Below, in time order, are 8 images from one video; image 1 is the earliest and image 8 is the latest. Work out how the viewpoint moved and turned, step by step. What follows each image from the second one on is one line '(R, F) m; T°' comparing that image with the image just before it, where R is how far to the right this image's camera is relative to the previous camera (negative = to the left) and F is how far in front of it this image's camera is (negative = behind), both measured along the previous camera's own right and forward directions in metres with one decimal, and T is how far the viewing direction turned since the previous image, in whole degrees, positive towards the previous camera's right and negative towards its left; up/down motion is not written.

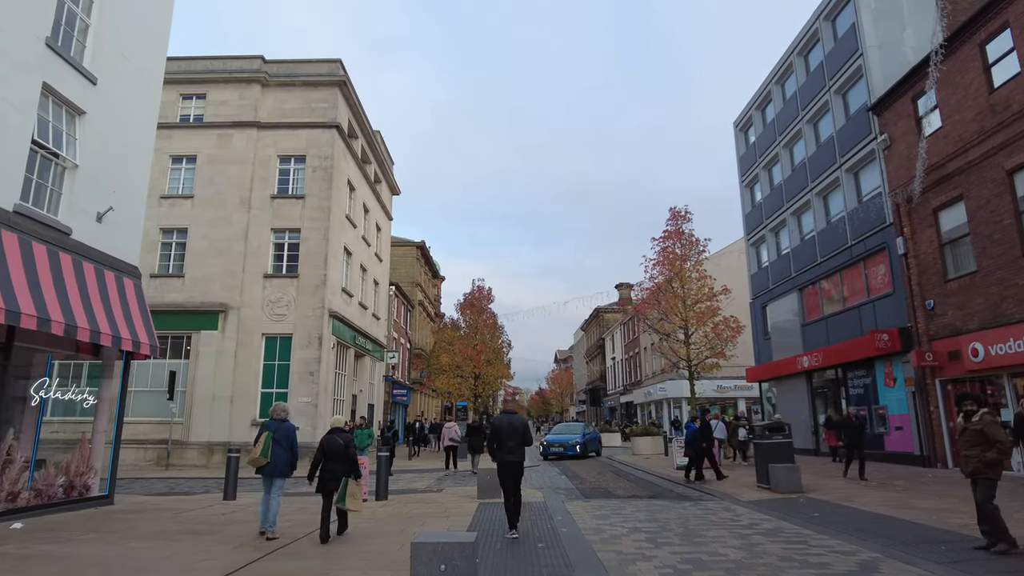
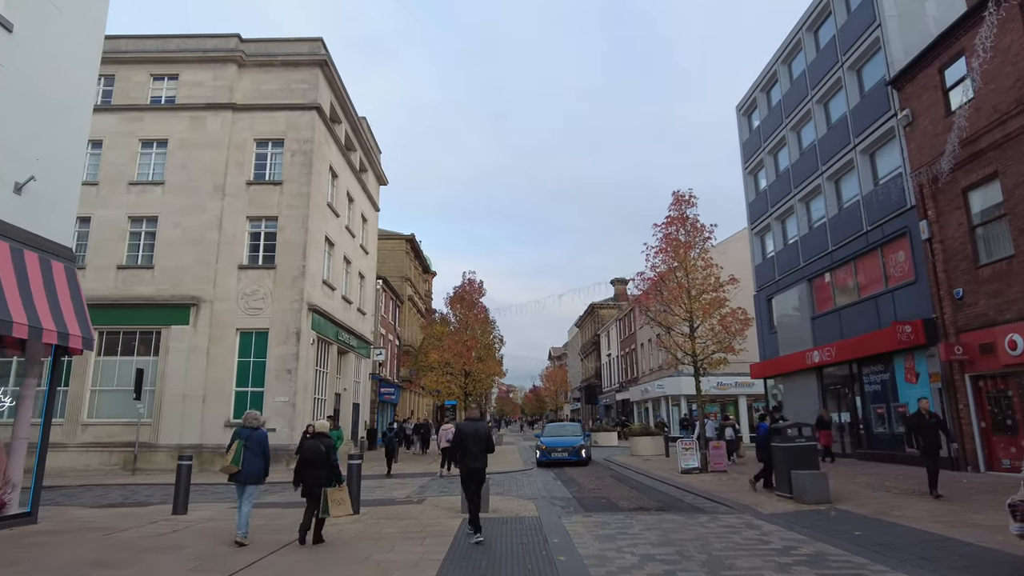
(+0.1, +1.5) m; +1°
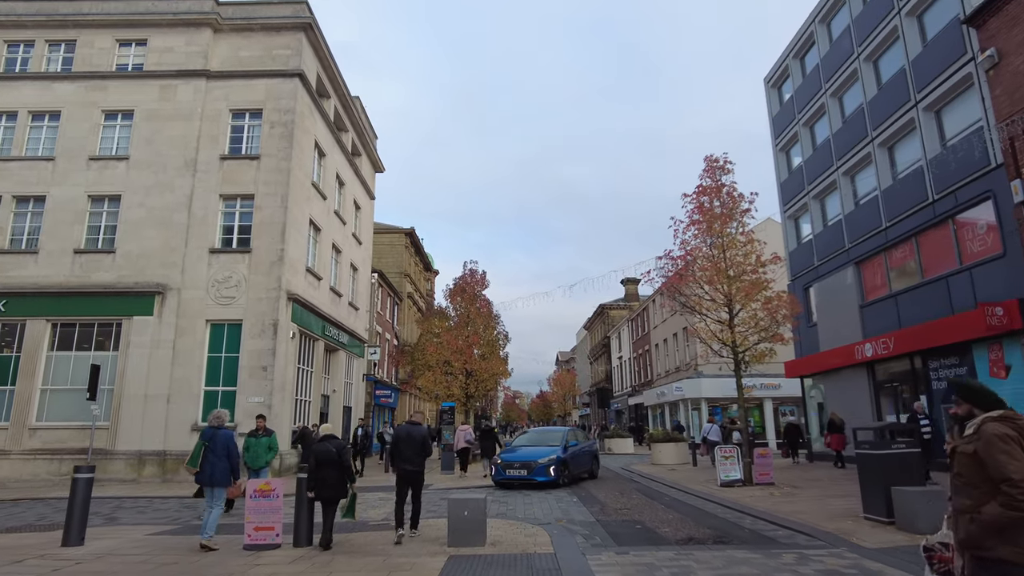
(0.0, +2.7) m; -1°
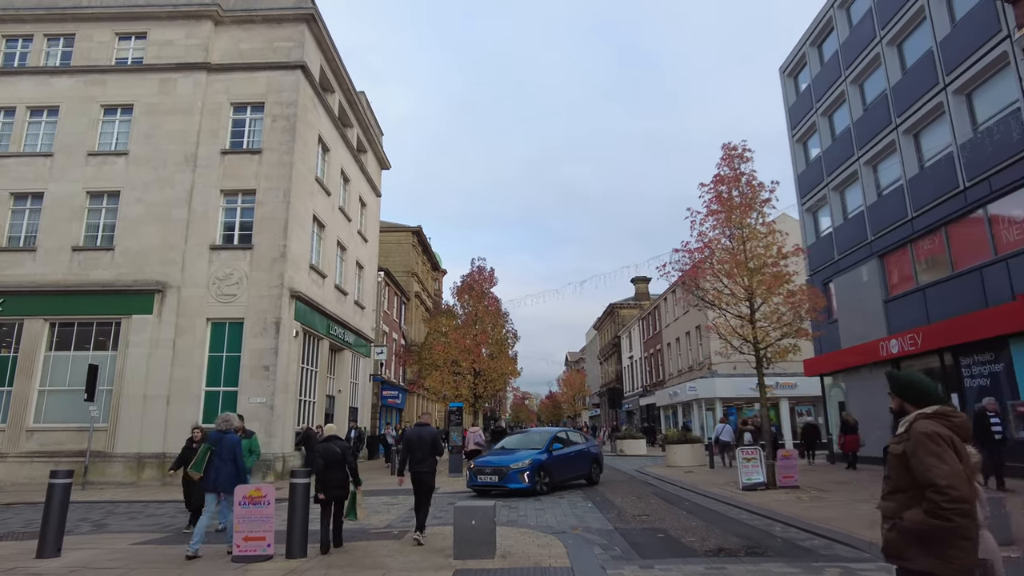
(0.0, +0.7) m; -1°
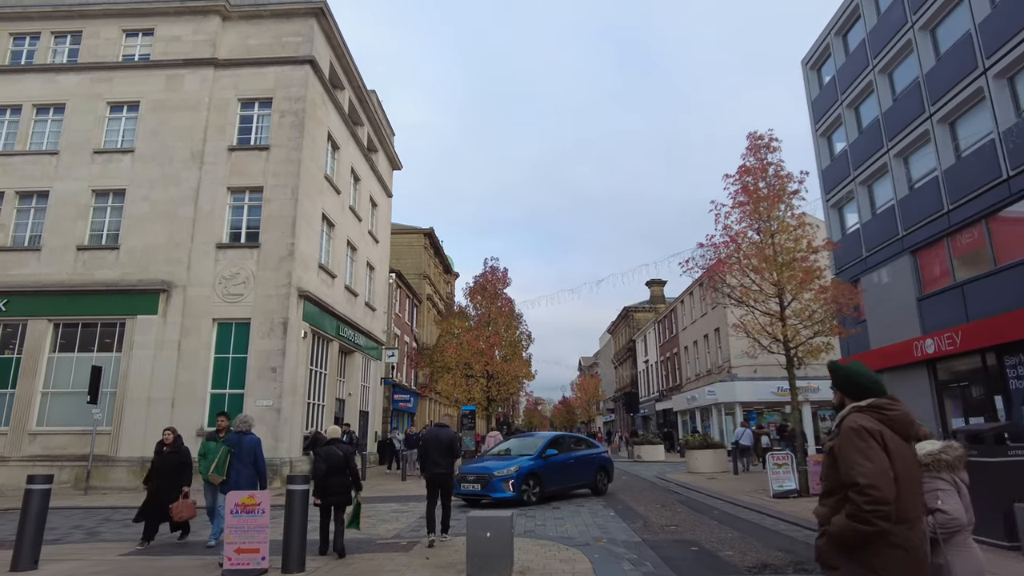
(-0.1, +0.7) m; -1°
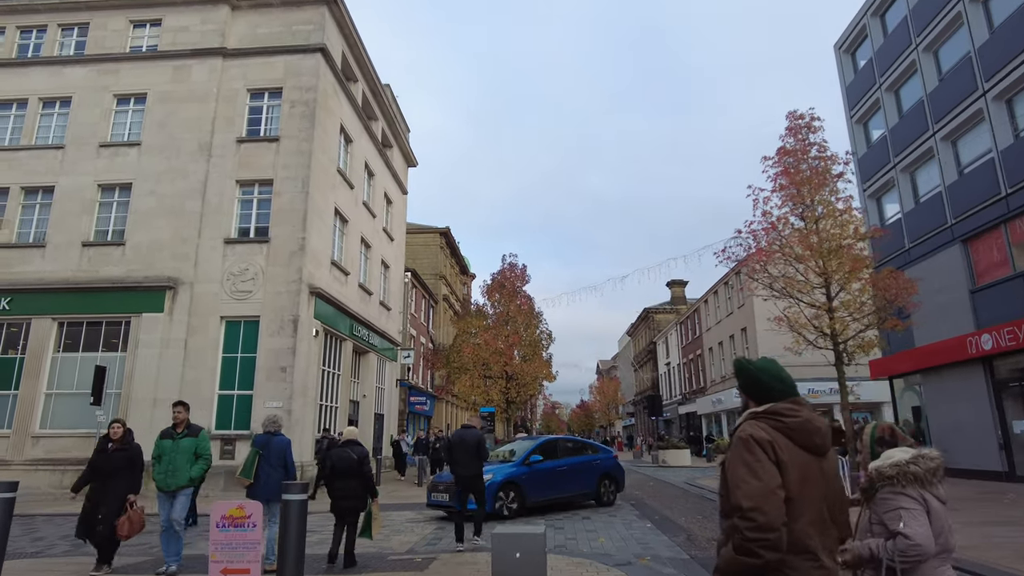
(-0.1, +1.0) m; -1°
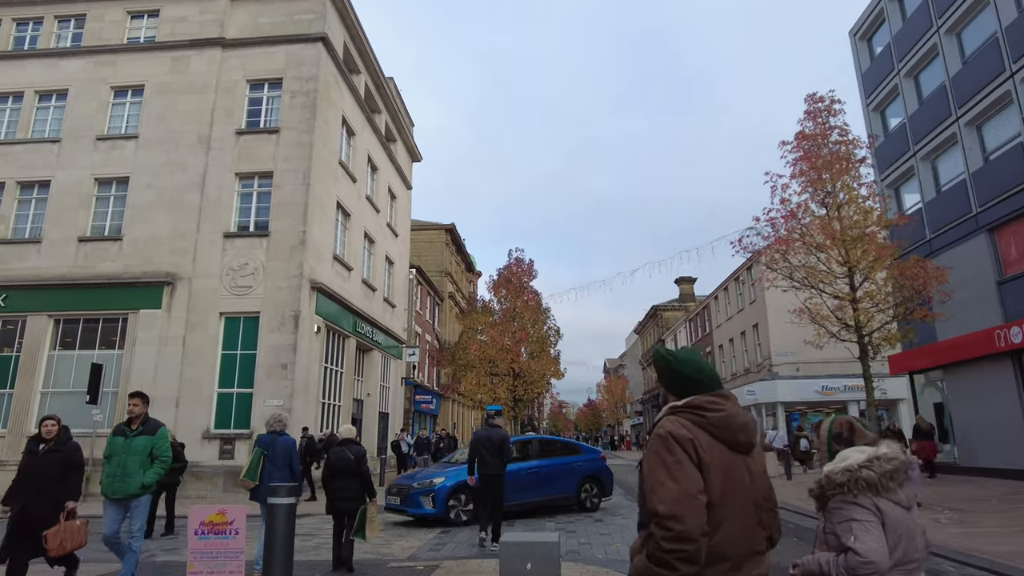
(0.0, +0.6) m; -1°
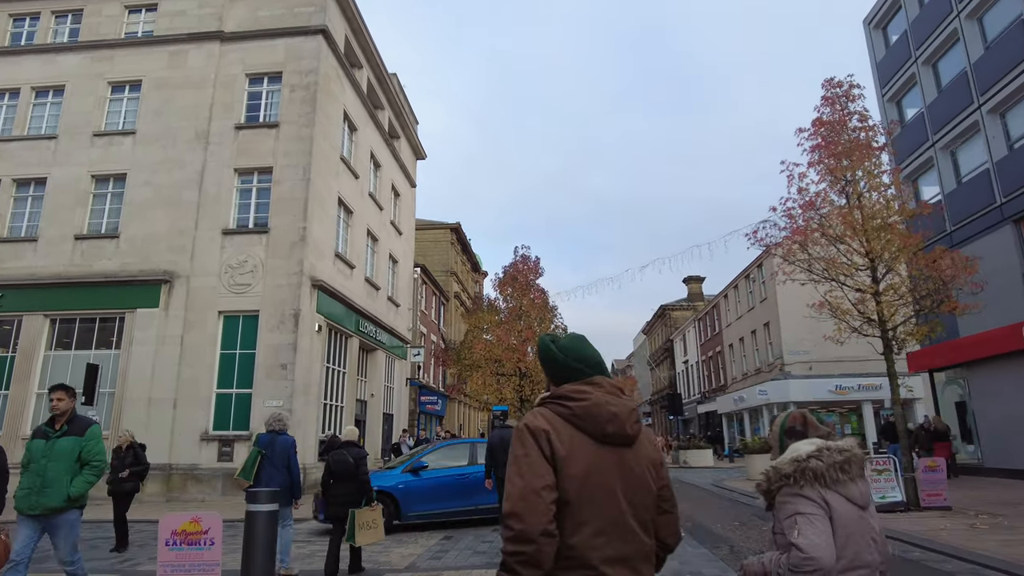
(0.0, +0.5) m; -1°
